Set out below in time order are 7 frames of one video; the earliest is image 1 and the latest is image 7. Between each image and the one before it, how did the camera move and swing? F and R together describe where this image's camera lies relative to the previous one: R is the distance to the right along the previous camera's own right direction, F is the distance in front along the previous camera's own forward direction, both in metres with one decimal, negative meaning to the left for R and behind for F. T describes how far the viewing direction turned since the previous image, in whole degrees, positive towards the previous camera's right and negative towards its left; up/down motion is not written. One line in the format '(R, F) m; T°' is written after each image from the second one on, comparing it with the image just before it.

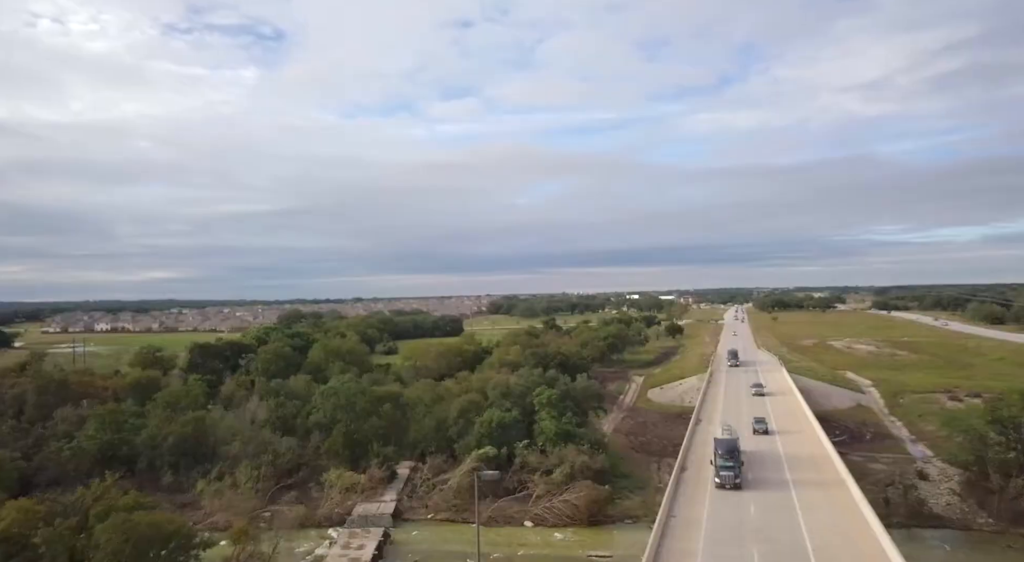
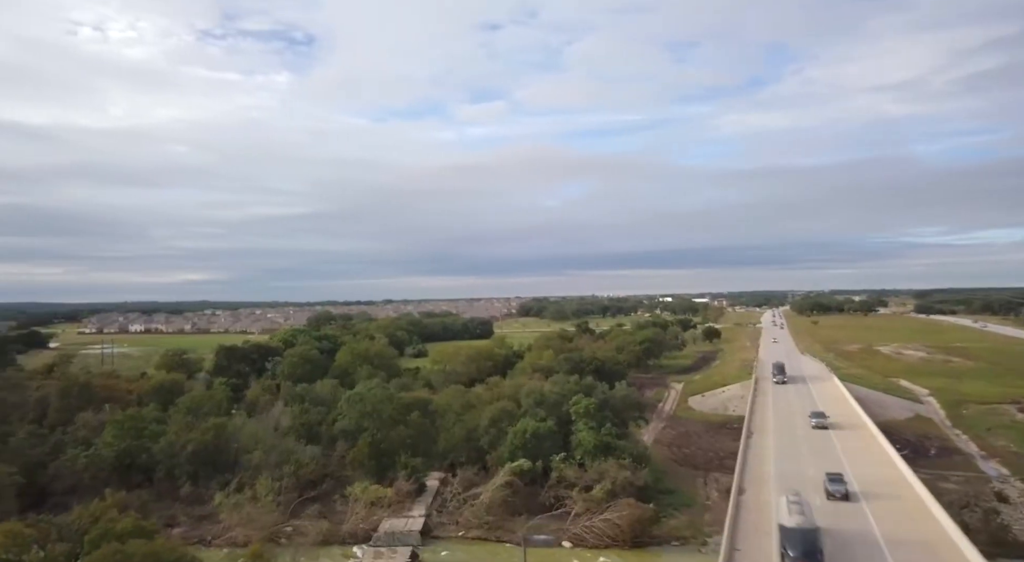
(-0.3, +2.1) m; -3°
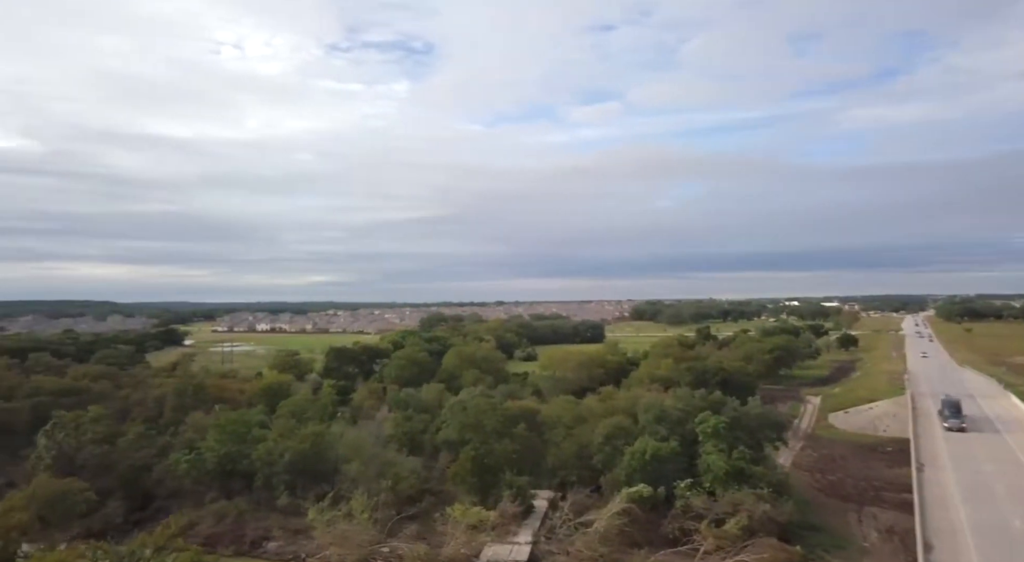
(-0.3, +3.1) m; -10°
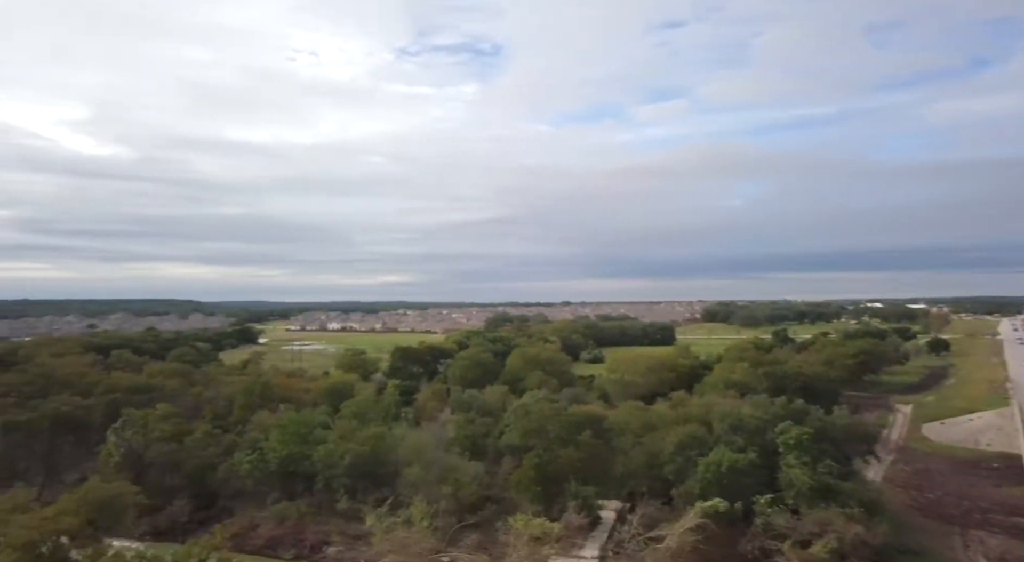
(0.0, +1.2) m; -6°
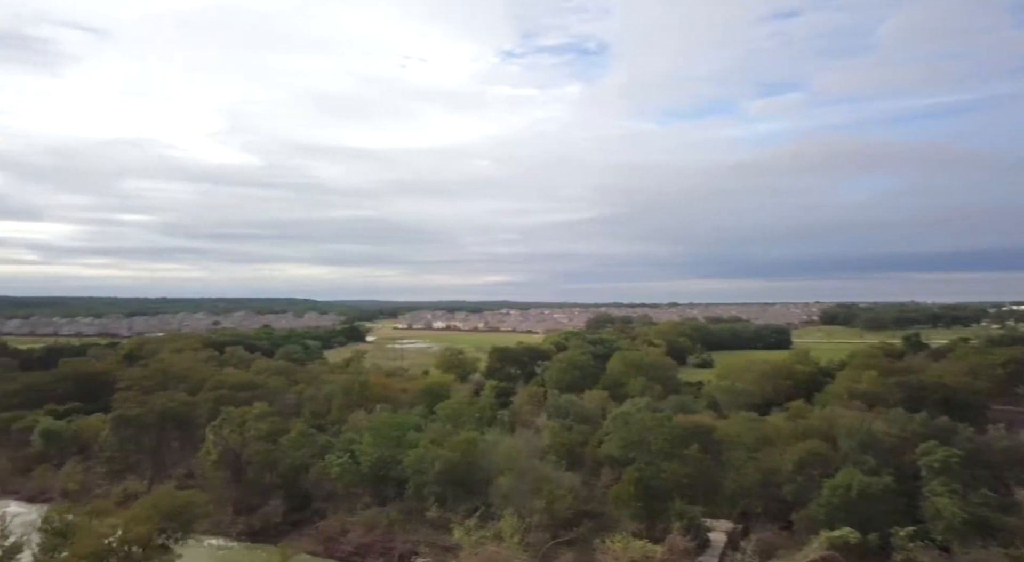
(+0.2, +1.6) m; -9°
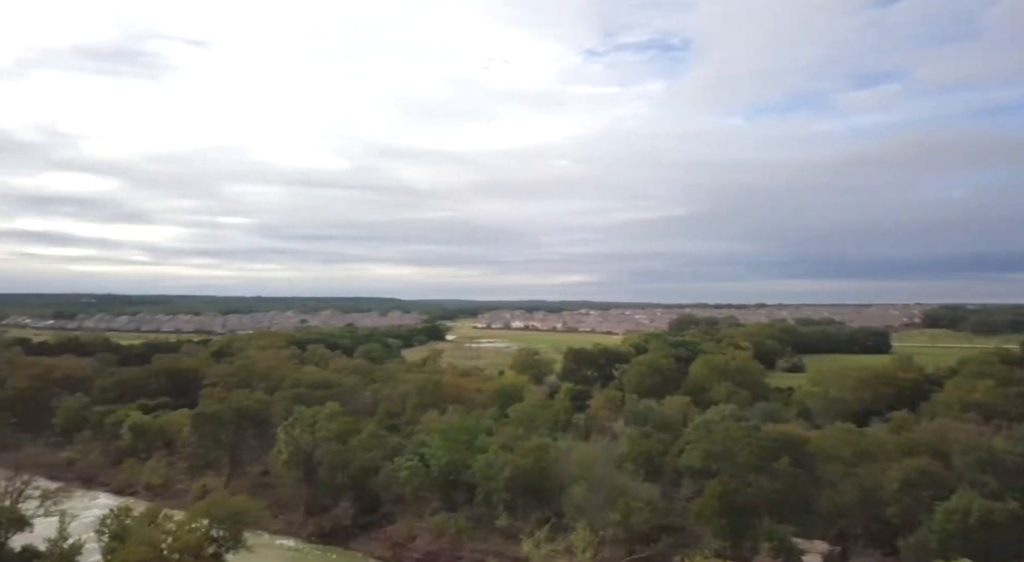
(+0.2, +1.0) m; -7°
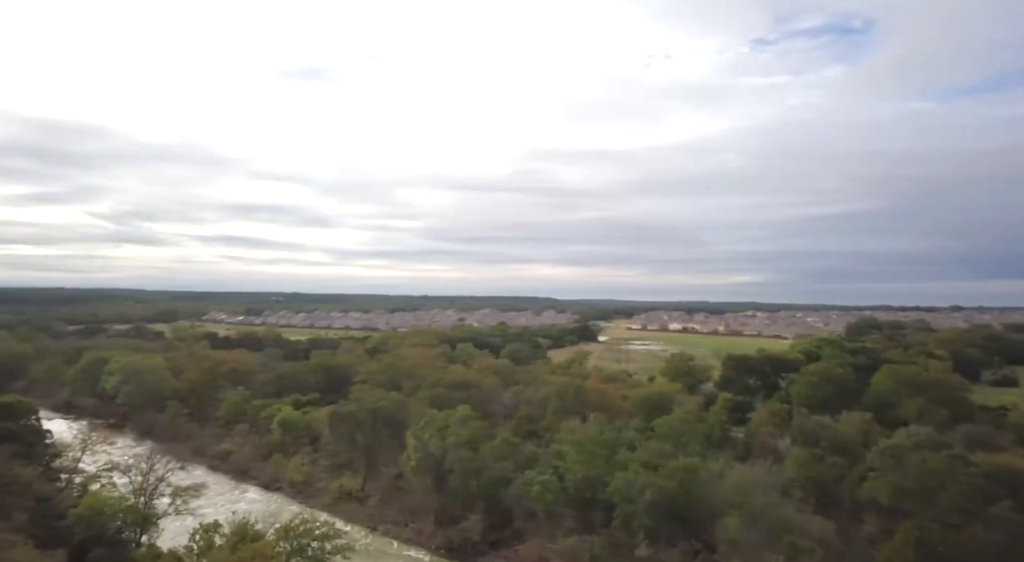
(+0.4, +1.9) m; -14°
